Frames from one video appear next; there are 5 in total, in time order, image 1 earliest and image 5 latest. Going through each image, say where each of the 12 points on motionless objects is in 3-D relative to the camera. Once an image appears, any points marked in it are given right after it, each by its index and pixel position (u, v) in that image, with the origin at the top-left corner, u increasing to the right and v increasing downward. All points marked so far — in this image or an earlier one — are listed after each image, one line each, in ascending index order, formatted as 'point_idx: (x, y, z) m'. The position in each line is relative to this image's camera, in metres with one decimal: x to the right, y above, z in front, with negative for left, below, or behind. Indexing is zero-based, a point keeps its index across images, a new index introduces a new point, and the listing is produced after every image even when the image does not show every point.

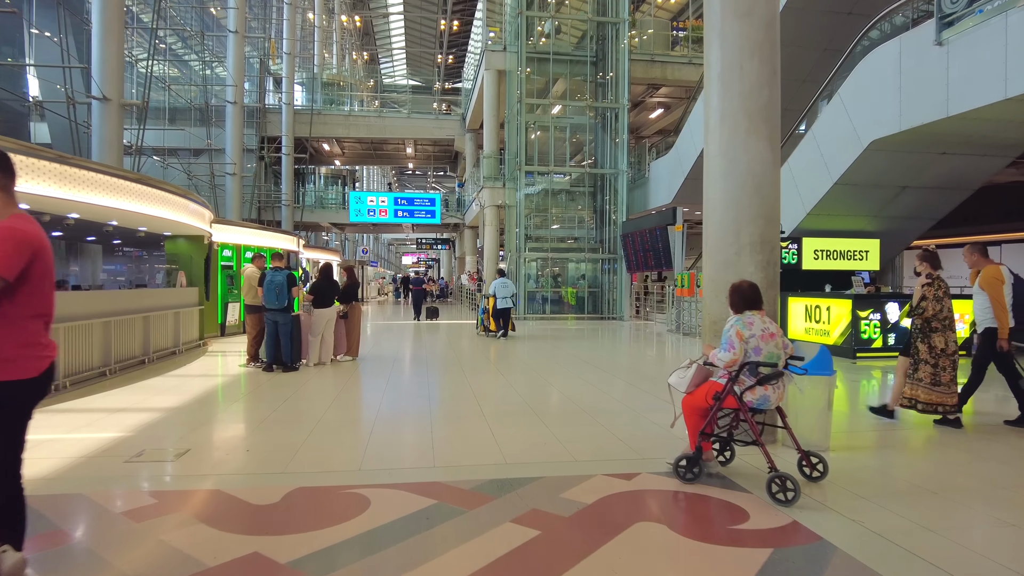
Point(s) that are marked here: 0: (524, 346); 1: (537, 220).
0: (+0.2, -1.1, +13.2) m
1: (+0.7, +1.7, +16.7) m
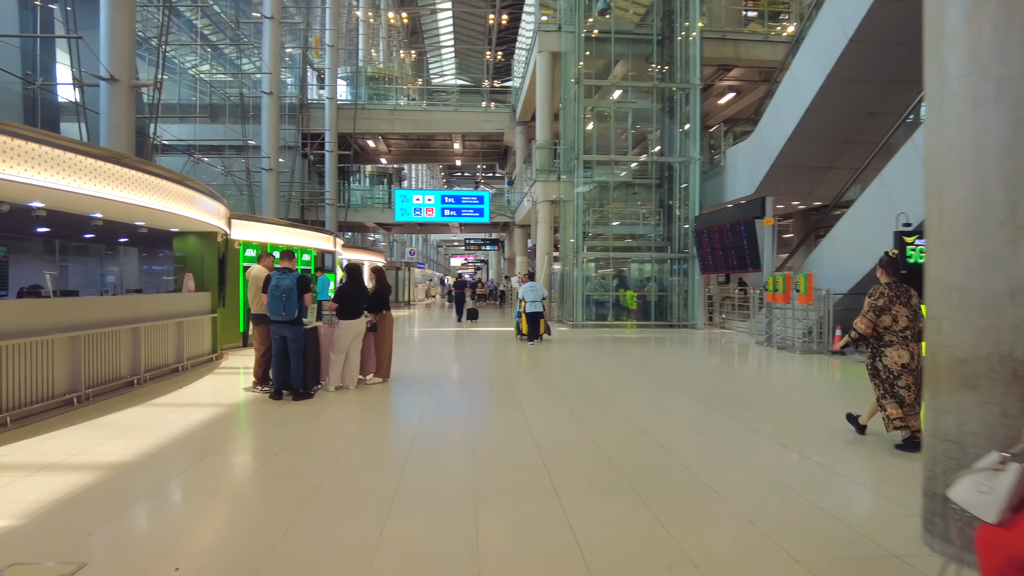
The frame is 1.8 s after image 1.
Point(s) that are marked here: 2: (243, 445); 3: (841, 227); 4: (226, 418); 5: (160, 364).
0: (+1.3, -1.2, +11.6) m
1: (+1.9, +1.7, +15.1) m
2: (-1.8, -1.0, +4.4) m
3: (+4.6, +0.9, +9.4) m
4: (-2.1, -1.0, +5.0) m
5: (-3.4, -0.7, +6.4) m
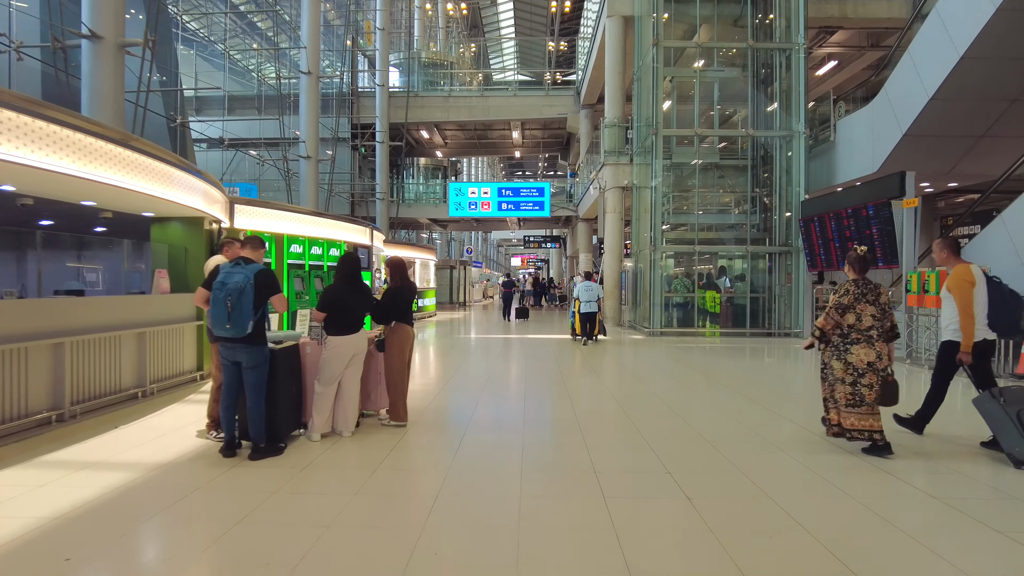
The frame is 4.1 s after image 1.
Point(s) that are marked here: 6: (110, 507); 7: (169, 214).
0: (+2.2, -1.2, +9.6) m
1: (+3.2, +1.7, +12.9) m
2: (-1.5, -1.0, +2.6) m
3: (+5.3, +0.9, +7.0) m
4: (-1.8, -1.0, +3.2) m
5: (-2.9, -0.7, +4.8) m
6: (-1.8, -1.0, +2.9) m
7: (-3.2, +0.7, +6.2) m
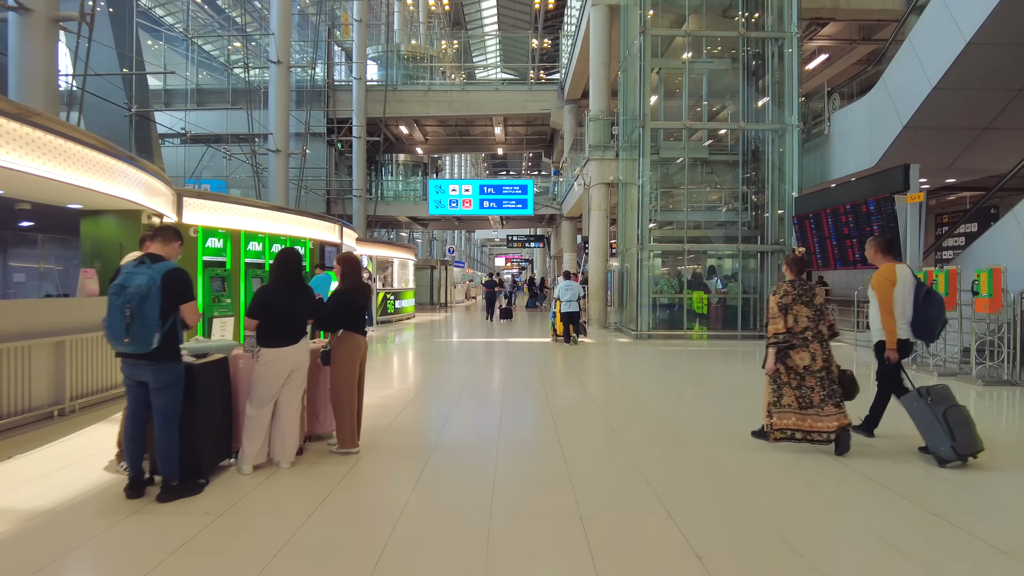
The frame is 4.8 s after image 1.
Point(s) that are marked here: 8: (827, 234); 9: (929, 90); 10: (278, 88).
0: (+1.9, -1.2, +9.0) m
1: (+2.9, +1.7, +12.4) m
2: (-1.6, -1.0, +2.0) m
3: (+5.1, +0.8, +6.5) m
4: (-1.9, -1.0, +2.6) m
5: (-3.1, -0.8, +4.1) m
6: (-1.9, -1.0, +2.2) m
7: (-3.4, +0.7, +5.5) m
8: (+4.6, +0.8, +9.6) m
9: (+5.3, +2.5, +8.4) m
10: (-5.0, +4.2, +14.1) m
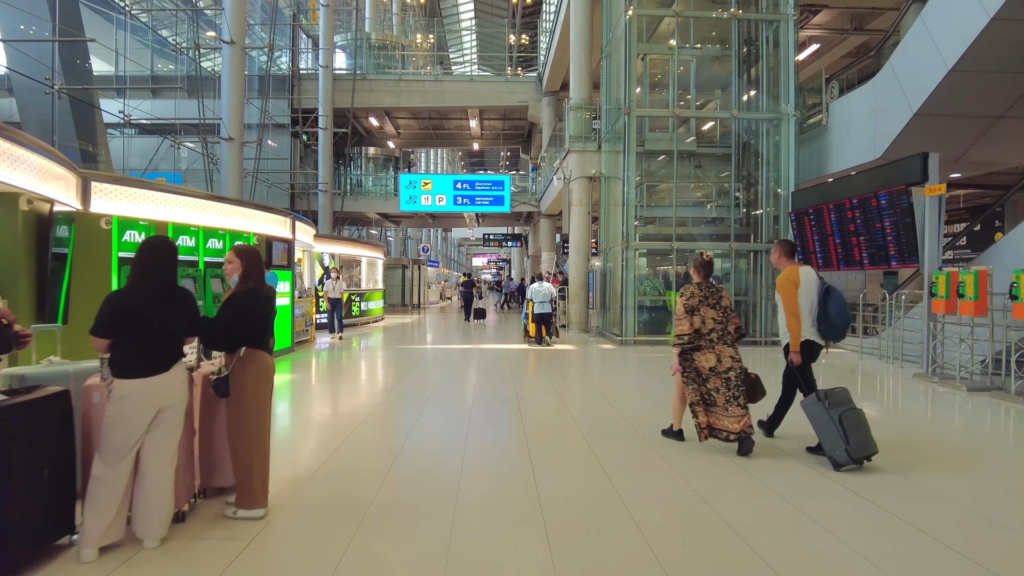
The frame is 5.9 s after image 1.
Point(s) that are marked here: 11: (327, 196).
0: (+1.6, -1.2, +8.1) m
1: (+2.4, +1.6, +11.5) m
2: (-1.7, -1.1, +1.0) m
3: (+4.9, +0.8, +5.7) m
4: (-2.1, -1.0, +1.6) m
5: (-3.3, -0.8, +3.1) m
6: (-2.0, -1.0, +1.2) m
7: (-3.6, +0.7, +4.4) m
8: (+4.2, +0.7, +8.8) m
9: (+5.0, +2.5, +7.6) m
10: (-5.4, +4.2, +13.0) m
11: (-5.4, +2.6, +19.3) m
